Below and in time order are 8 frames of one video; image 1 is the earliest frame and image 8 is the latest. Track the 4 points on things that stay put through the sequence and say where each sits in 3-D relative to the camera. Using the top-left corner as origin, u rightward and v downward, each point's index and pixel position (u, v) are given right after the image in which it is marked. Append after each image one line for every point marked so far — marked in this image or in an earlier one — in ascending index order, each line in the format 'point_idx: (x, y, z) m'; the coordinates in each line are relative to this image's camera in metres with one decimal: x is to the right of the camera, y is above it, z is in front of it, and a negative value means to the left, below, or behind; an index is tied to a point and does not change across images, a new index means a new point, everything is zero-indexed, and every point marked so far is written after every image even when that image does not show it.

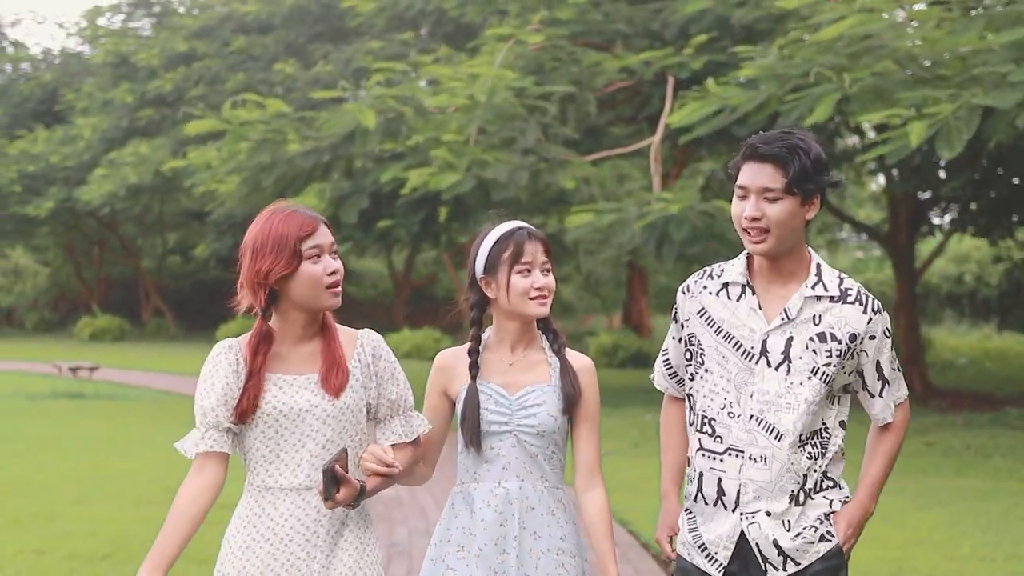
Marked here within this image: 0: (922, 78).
0: (+2.8, +1.4, +8.0) m
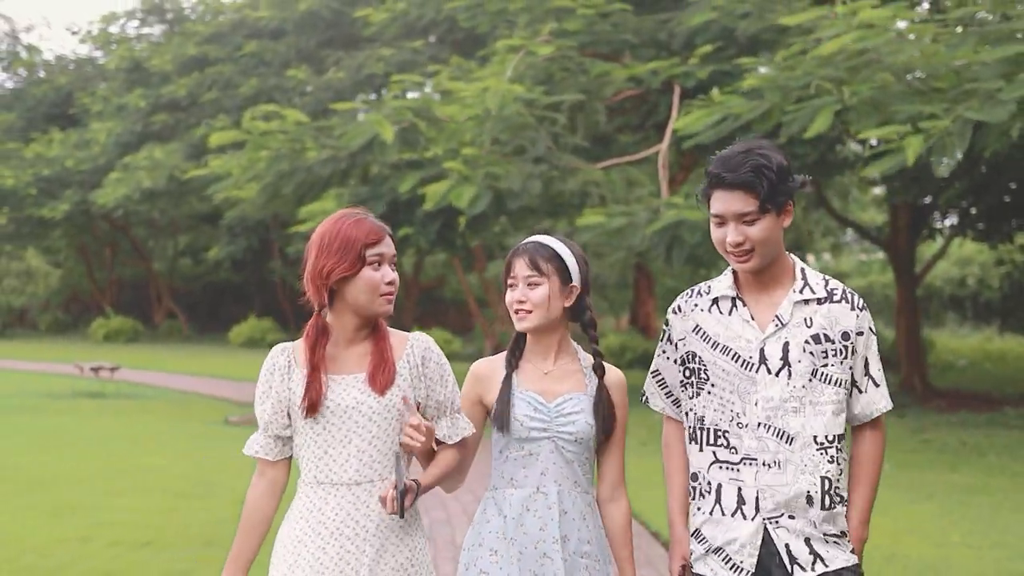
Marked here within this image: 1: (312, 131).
0: (+2.9, +1.4, +8.3) m
1: (-1.8, +1.4, +10.6) m
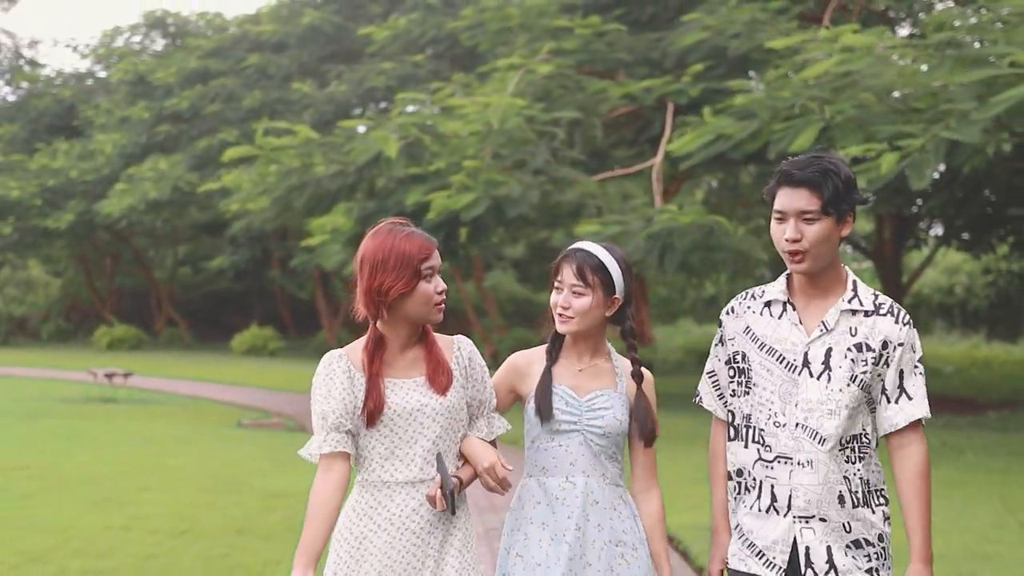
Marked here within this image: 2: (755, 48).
0: (+2.9, +1.3, +8.8) m
1: (-1.8, +1.3, +11.0) m
2: (+2.2, +2.2, +10.8) m
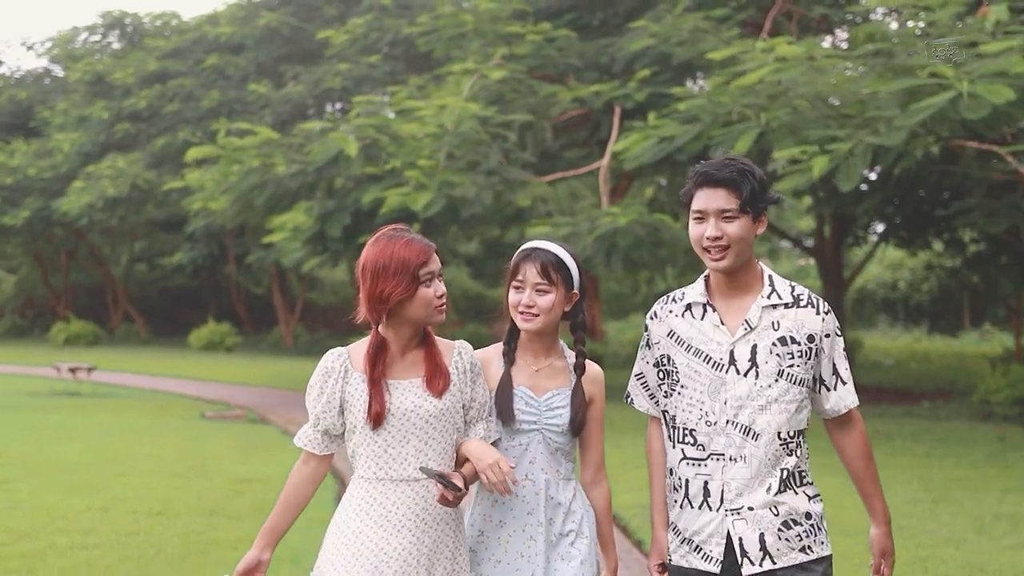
0: (+2.5, +1.4, +9.4) m
1: (-2.2, +1.4, +11.4) m
2: (+1.8, +2.3, +11.4) m
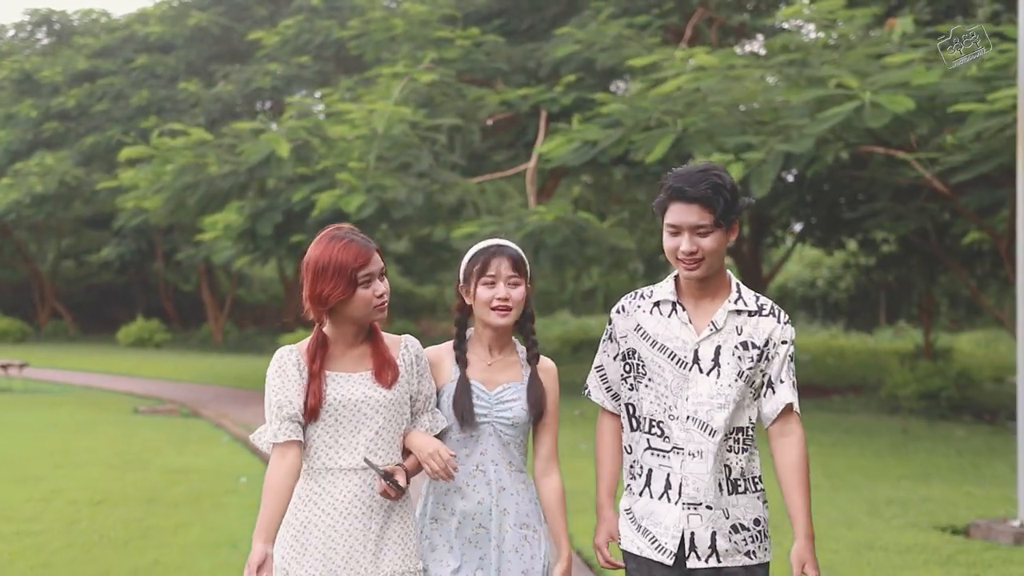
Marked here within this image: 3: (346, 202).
0: (+2.0, +1.4, +9.9) m
1: (-2.9, +1.4, +11.6) m
2: (+1.1, +2.3, +11.8) m
3: (-1.5, +0.8, +10.5) m
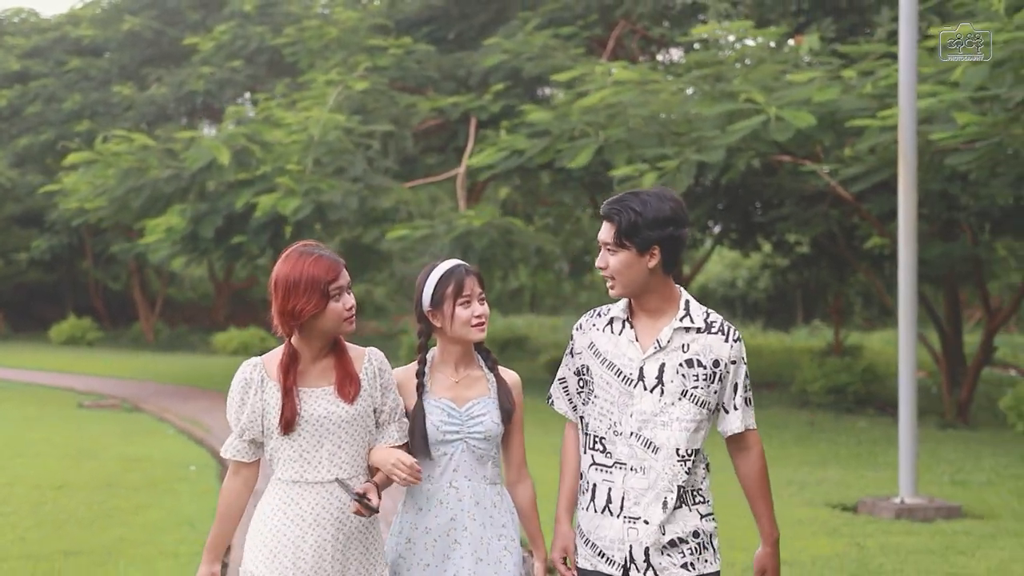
0: (+1.3, +1.4, +10.6) m
1: (-3.6, +1.4, +12.0) m
2: (+0.4, +2.3, +12.5) m
3: (-2.1, +0.8, +11.0) m
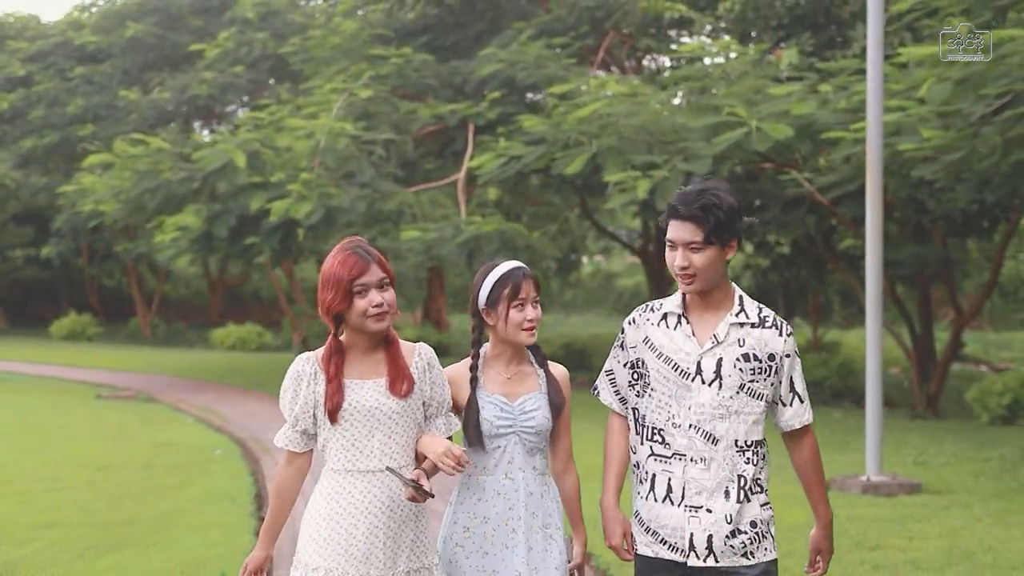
0: (+1.3, +1.4, +11.3) m
1: (-3.7, +1.4, +12.6) m
2: (+0.3, +2.3, +13.2) m
3: (-2.2, +0.8, +11.6) m
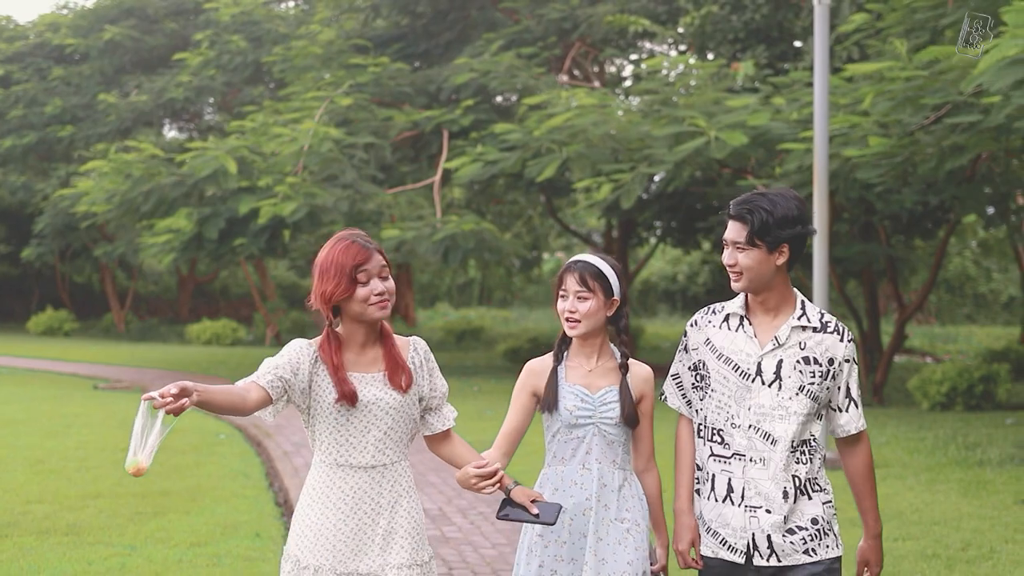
0: (+1.1, +1.4, +12.1) m
1: (-4.0, +1.5, +13.3) m
2: (0.0, +2.4, +14.0) m
3: (-2.4, +0.9, +12.4) m
